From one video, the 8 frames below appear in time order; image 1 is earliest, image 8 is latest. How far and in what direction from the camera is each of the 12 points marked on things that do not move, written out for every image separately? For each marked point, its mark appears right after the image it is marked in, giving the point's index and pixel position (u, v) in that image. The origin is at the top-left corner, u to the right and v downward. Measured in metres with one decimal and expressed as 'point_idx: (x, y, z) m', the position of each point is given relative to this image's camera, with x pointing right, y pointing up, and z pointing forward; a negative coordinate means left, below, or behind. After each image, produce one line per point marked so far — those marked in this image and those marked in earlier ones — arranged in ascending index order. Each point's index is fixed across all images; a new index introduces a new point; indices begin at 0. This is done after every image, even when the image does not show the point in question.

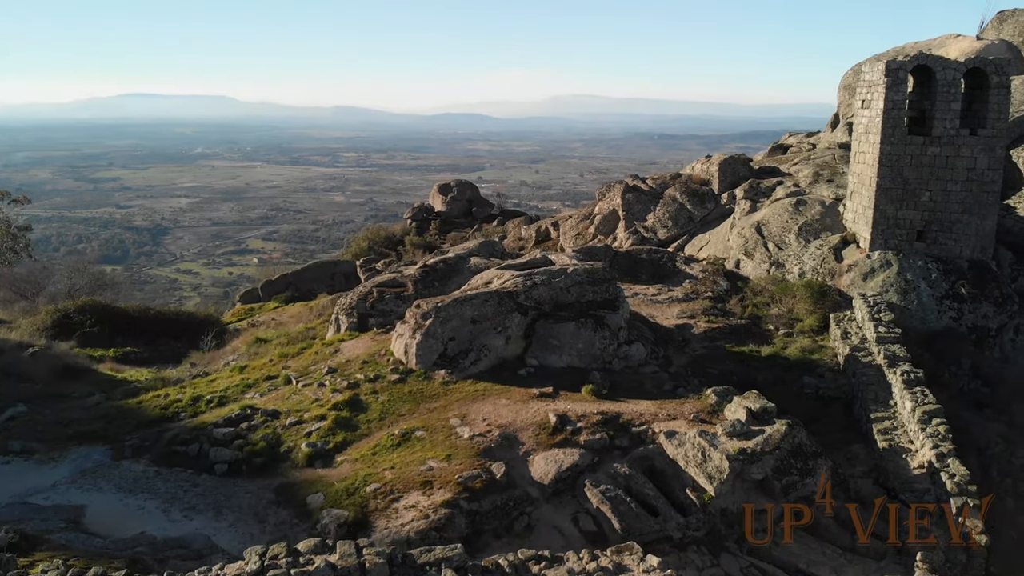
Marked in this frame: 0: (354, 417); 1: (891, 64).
0: (-1.7, -1.4, +8.8) m
1: (+6.0, +3.5, +13.0) m
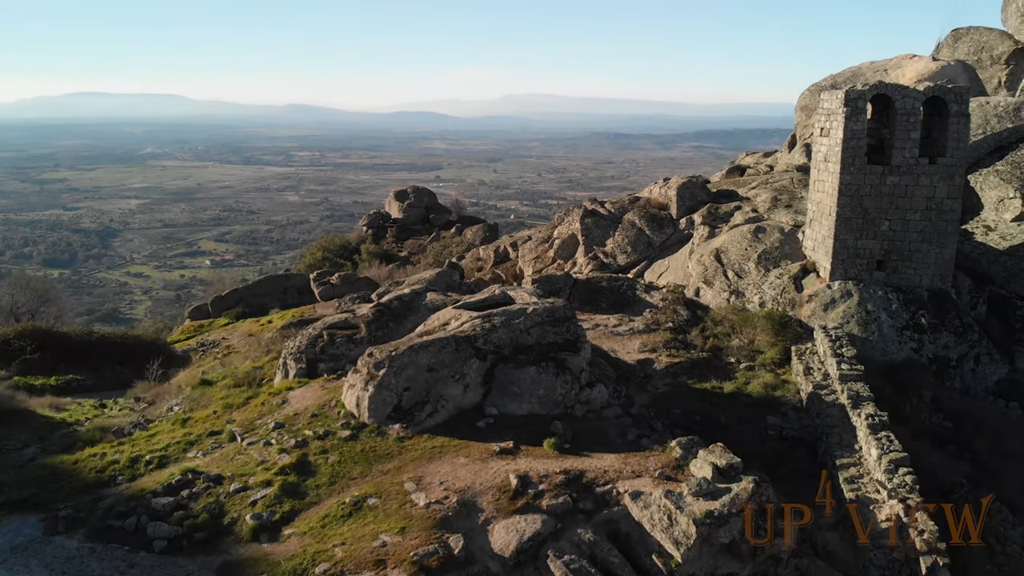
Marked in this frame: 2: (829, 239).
0: (-2.1, -2.0, +8.4) m
1: (+5.3, +3.0, +12.9) m
2: (+5.2, +0.8, +13.5) m
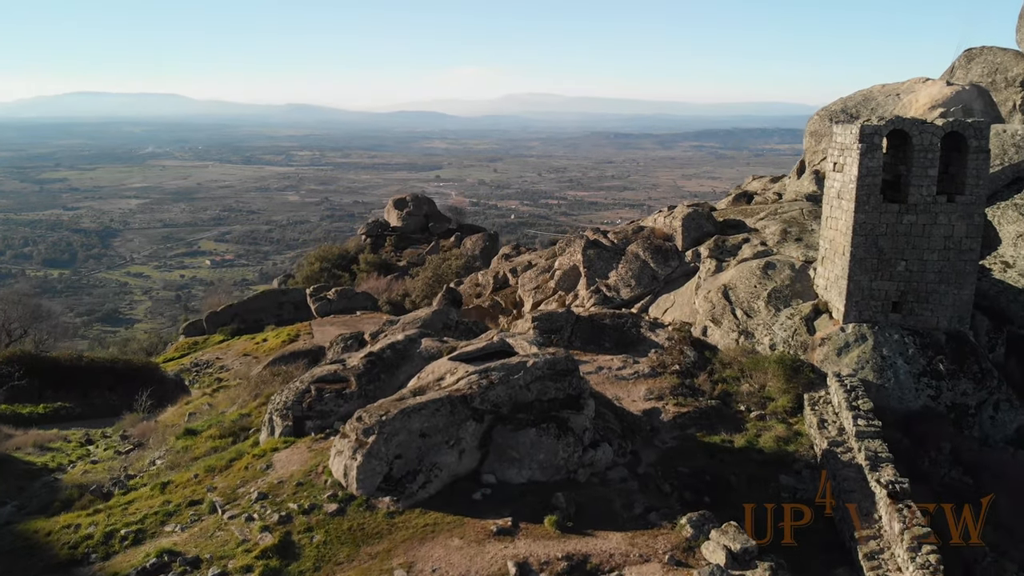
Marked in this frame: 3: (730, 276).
0: (-2.1, -2.6, +7.8) m
1: (+5.3, +2.4, +12.3) m
2: (+5.2, +0.1, +12.9) m
3: (+3.8, +0.2, +14.4) m
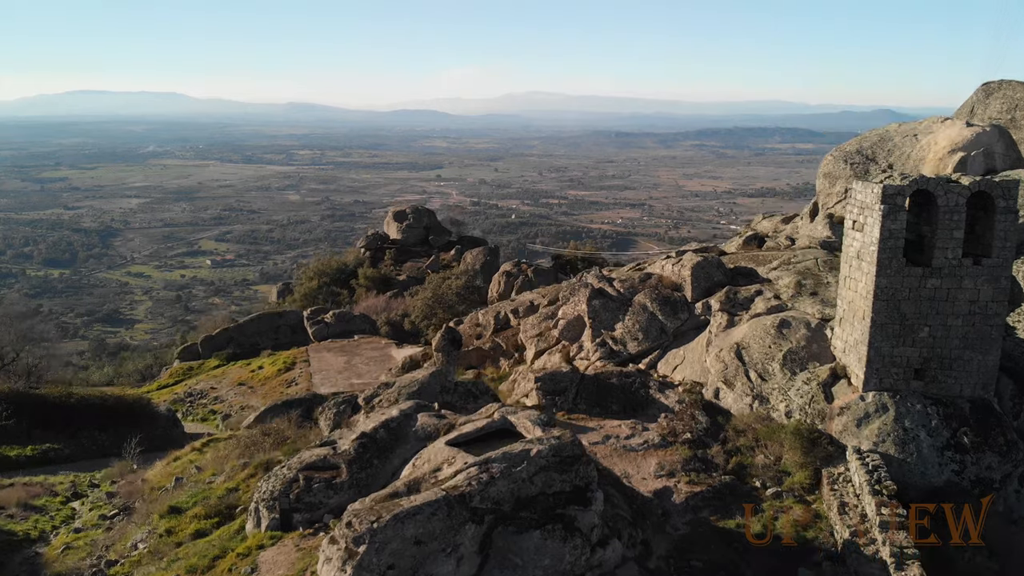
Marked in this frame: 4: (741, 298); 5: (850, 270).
0: (-2.1, -3.6, +7.1) m
1: (+5.3, +1.4, +11.6) m
2: (+5.2, -0.8, +12.2) m
3: (+3.9, -0.7, +13.8) m
4: (+4.1, -0.2, +14.7) m
5: (+5.2, +0.3, +12.6) m
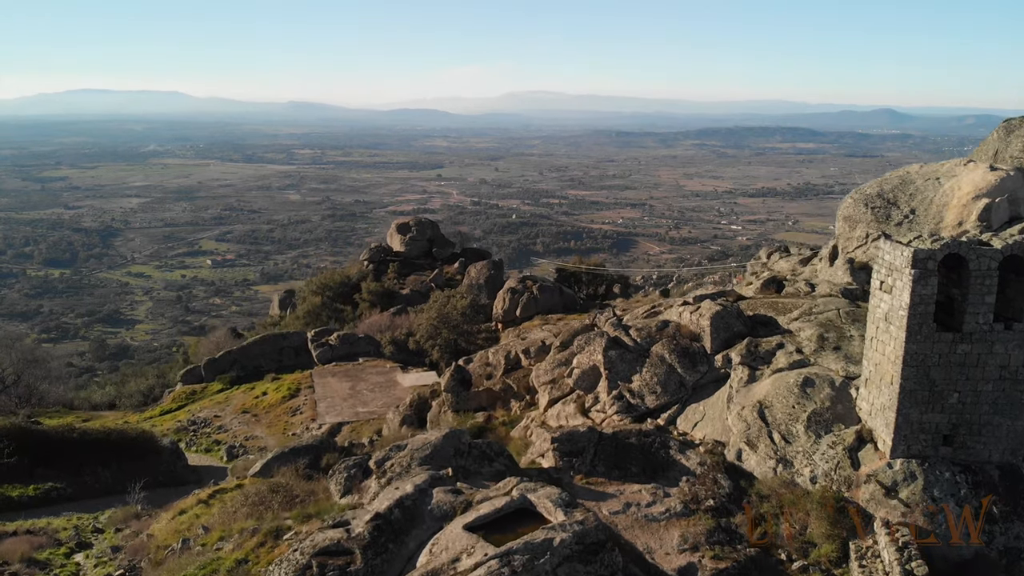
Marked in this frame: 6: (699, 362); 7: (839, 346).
0: (-1.9, -4.5, +6.8) m
1: (+5.6, +0.5, +11.3) m
2: (+5.4, -1.8, +11.9) m
3: (+4.1, -1.7, +13.4) m
4: (+4.3, -1.1, +14.3) m
5: (+5.4, -0.6, +12.3) m
6: (+3.3, -1.3, +14.6) m
7: (+5.5, -1.0, +13.9) m
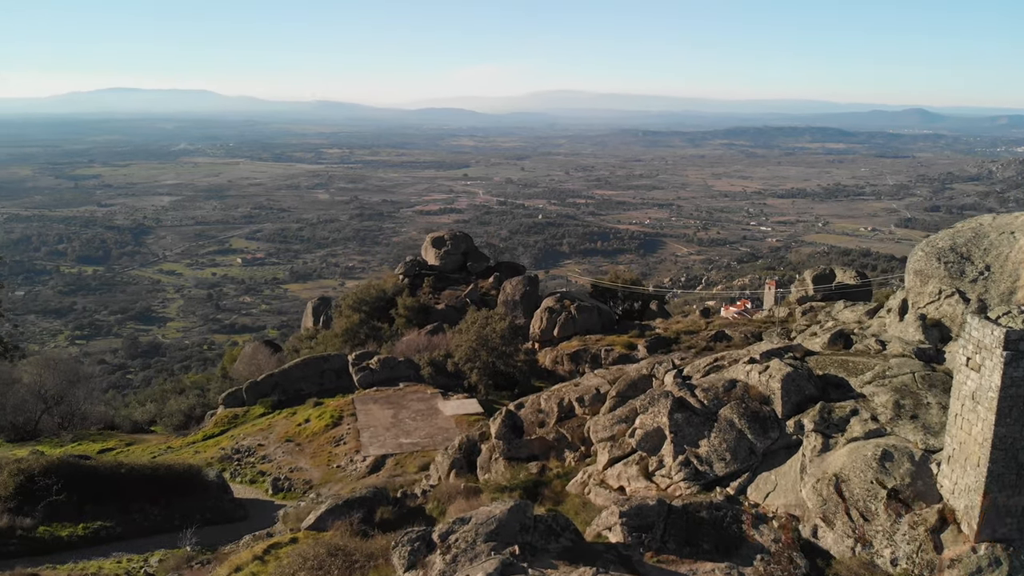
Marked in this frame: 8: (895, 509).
0: (-1.1, -5.6, +6.5) m
1: (+6.5, -0.6, +10.8) m
2: (+6.4, -2.8, +11.4) m
3: (+5.2, -2.7, +12.9) m
4: (+5.4, -2.2, +13.8) m
5: (+6.4, -1.7, +11.8) m
6: (+4.4, -2.4, +14.1) m
7: (+6.5, -2.1, +13.4) m
8: (+5.6, -3.2, +12.1) m
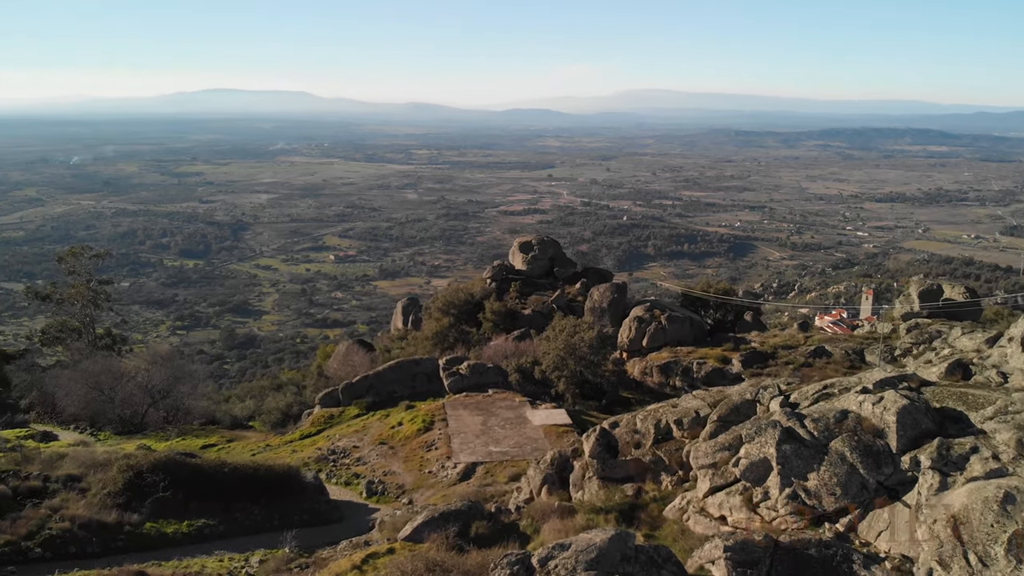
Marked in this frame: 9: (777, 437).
0: (-0.2, -5.9, +6.5) m
1: (+7.9, -1.1, +10.0) m
2: (+7.8, -3.4, +10.6) m
3: (+6.7, -3.2, +12.3) m
4: (+7.0, -2.7, +13.1) m
5: (+7.9, -2.2, +11.0) m
6: (+6.1, -2.9, +13.5) m
7: (+8.1, -2.6, +12.6) m
8: (+7.1, -3.7, +11.4) m
9: (+4.6, -2.5, +14.7) m
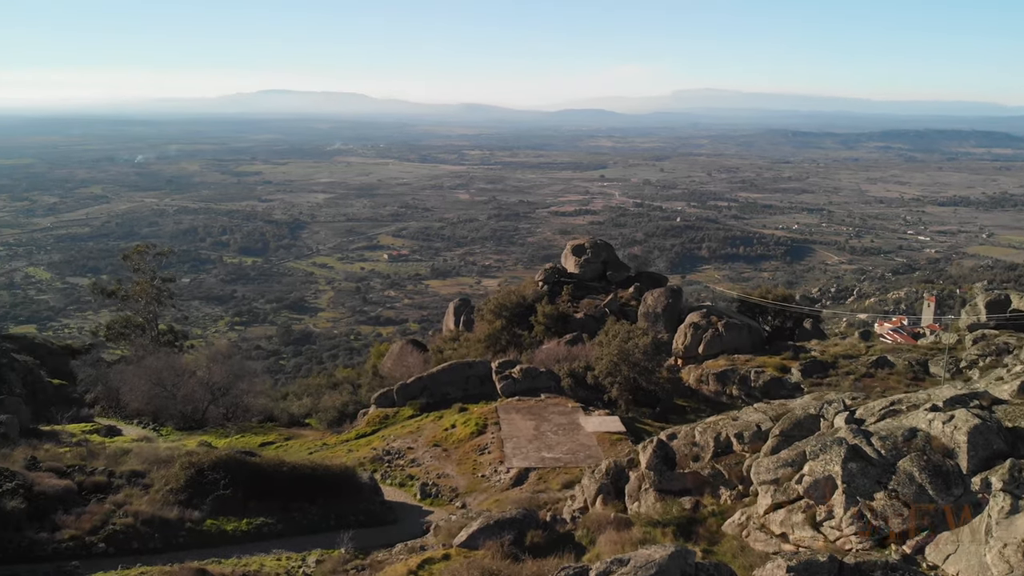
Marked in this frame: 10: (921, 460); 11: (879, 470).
0: (+0.3, -6.1, +6.5) m
1: (+8.6, -1.4, +9.4) m
2: (+8.5, -3.6, +10.1) m
3: (+7.5, -3.5, +11.8) m
4: (+7.9, -2.9, +12.7) m
5: (+8.7, -2.5, +10.5) m
6: (+7.0, -3.1, +13.1) m
7: (+9.0, -2.9, +12.0) m
8: (+7.8, -4.0, +10.9) m
9: (+5.6, -2.8, +14.4) m
10: (+6.6, -2.8, +13.5) m
11: (+6.1, -3.0, +13.9) m
